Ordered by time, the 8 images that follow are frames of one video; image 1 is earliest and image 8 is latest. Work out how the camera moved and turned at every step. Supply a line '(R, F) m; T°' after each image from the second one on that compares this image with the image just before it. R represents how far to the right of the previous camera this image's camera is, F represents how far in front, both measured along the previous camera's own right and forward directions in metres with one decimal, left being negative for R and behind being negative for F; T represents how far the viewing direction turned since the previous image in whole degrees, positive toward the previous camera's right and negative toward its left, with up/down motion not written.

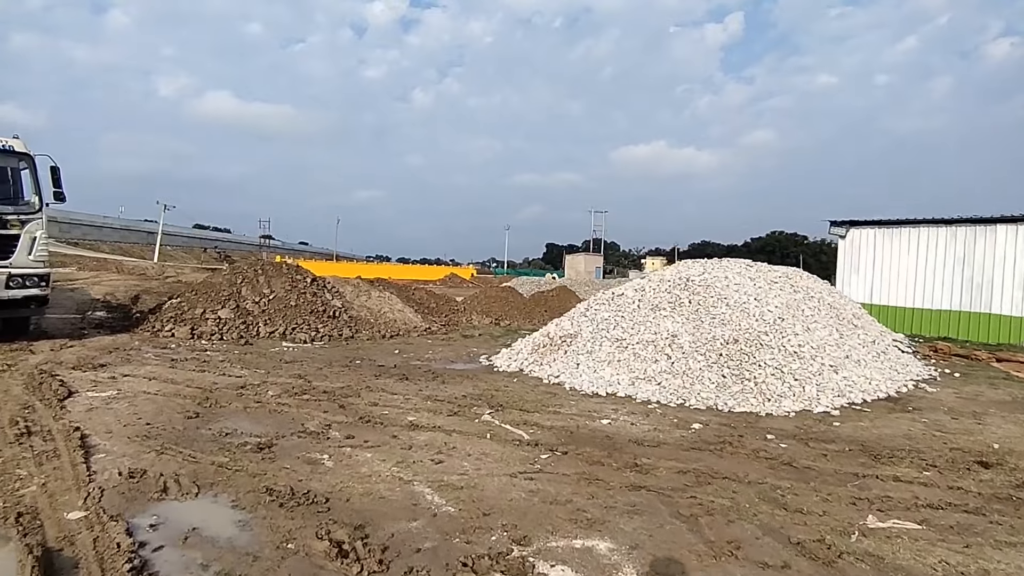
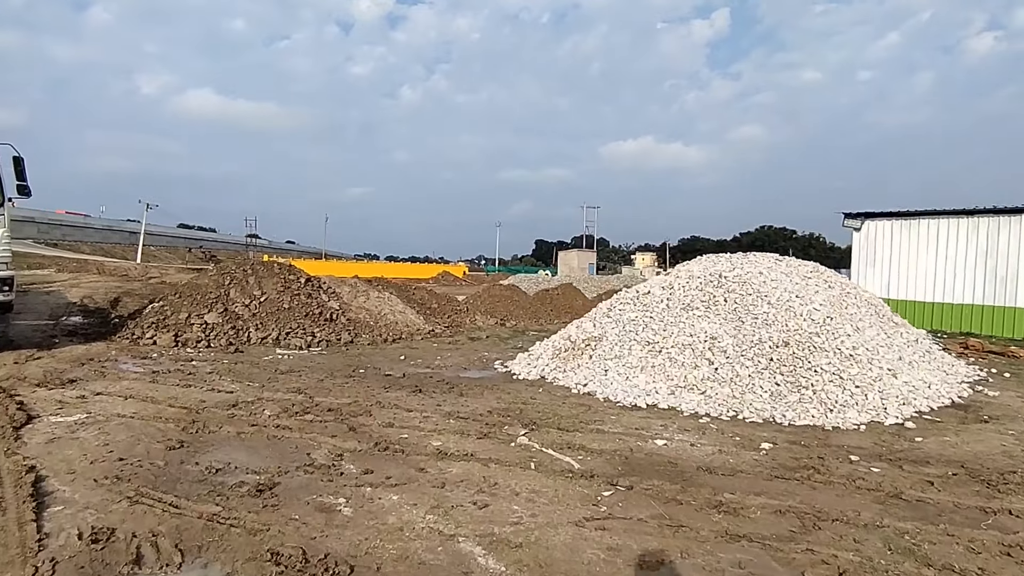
(-0.5, +1.0) m; +1°
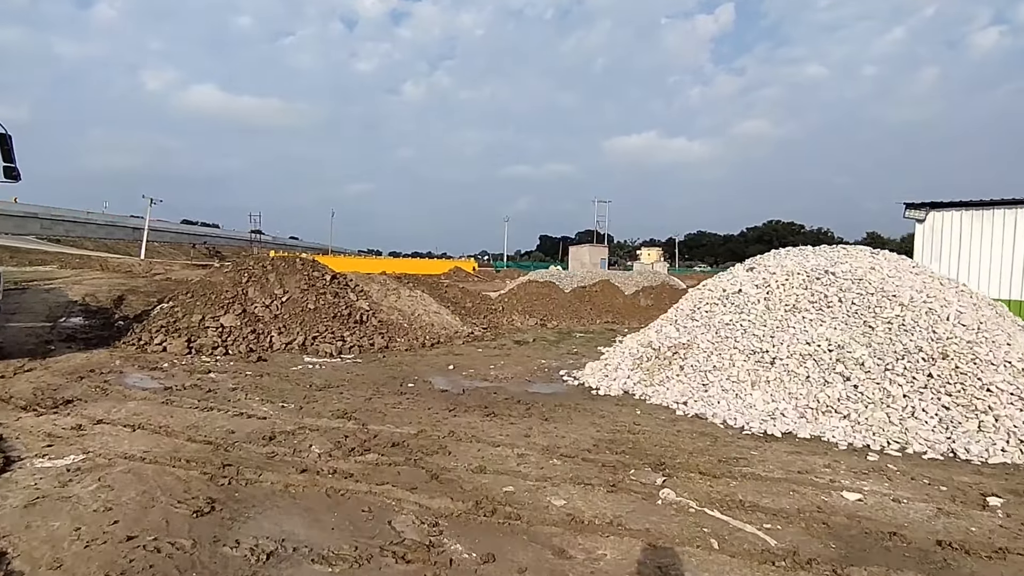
(-1.1, +1.5) m; 0°
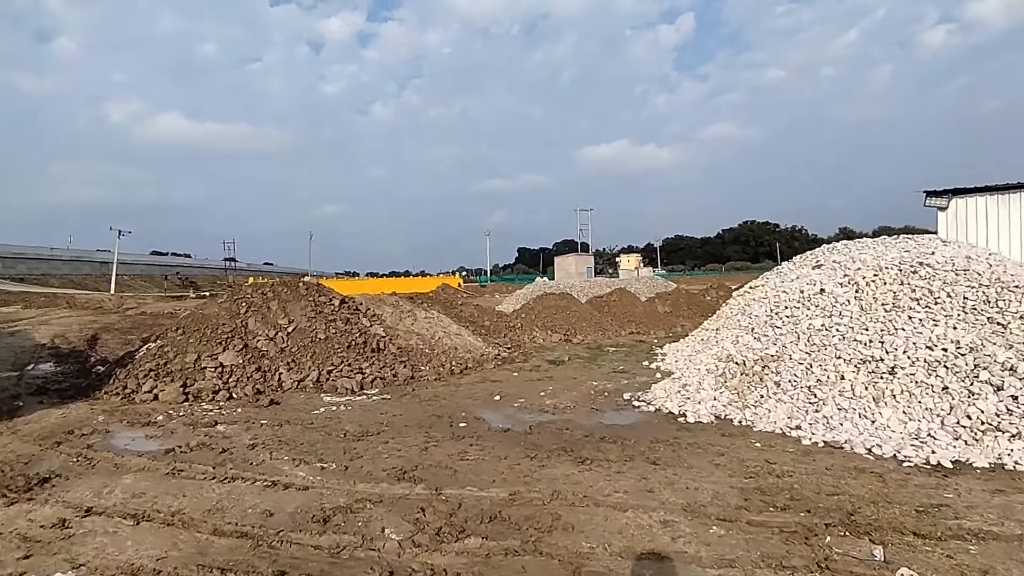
(-1.0, +1.3) m; +2°
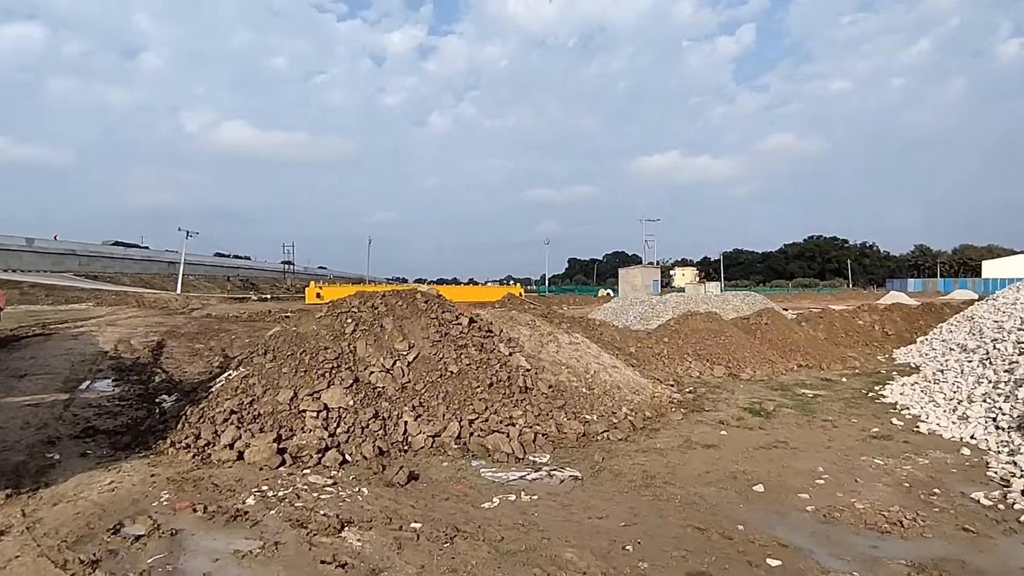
(-2.1, +2.9) m; -5°
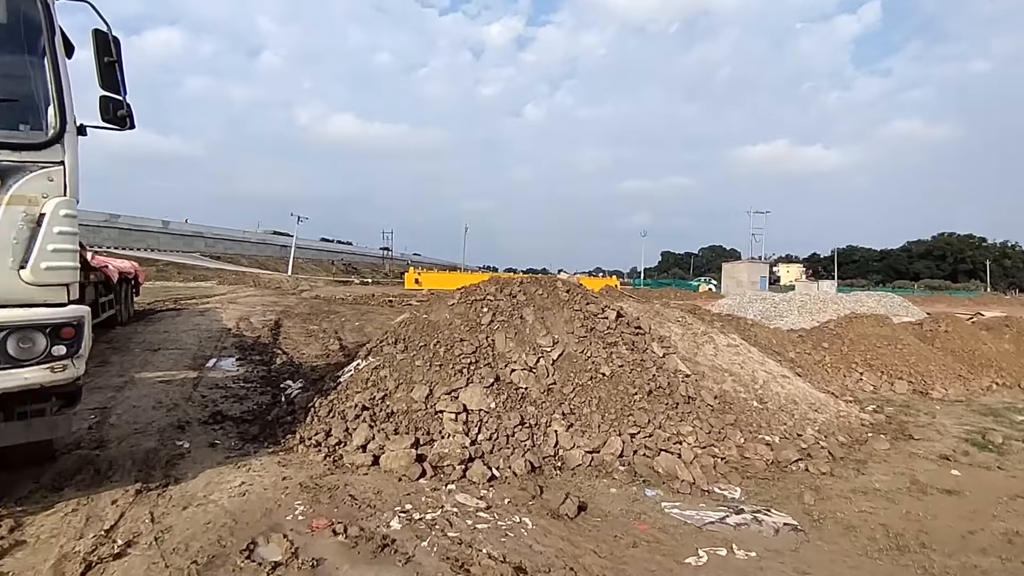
(-0.9, +1.0) m; -9°
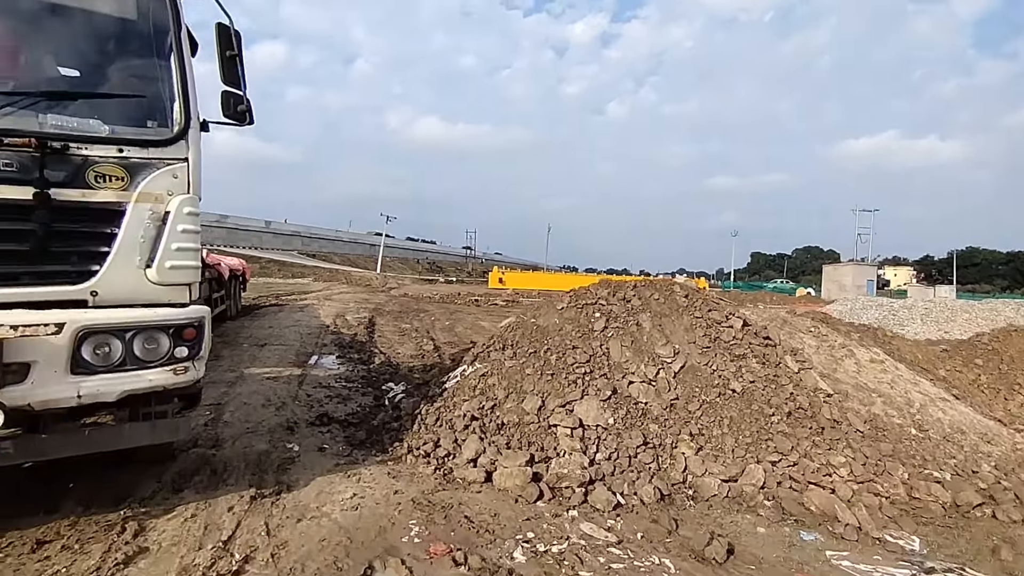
(-0.4, +0.5) m; -8°
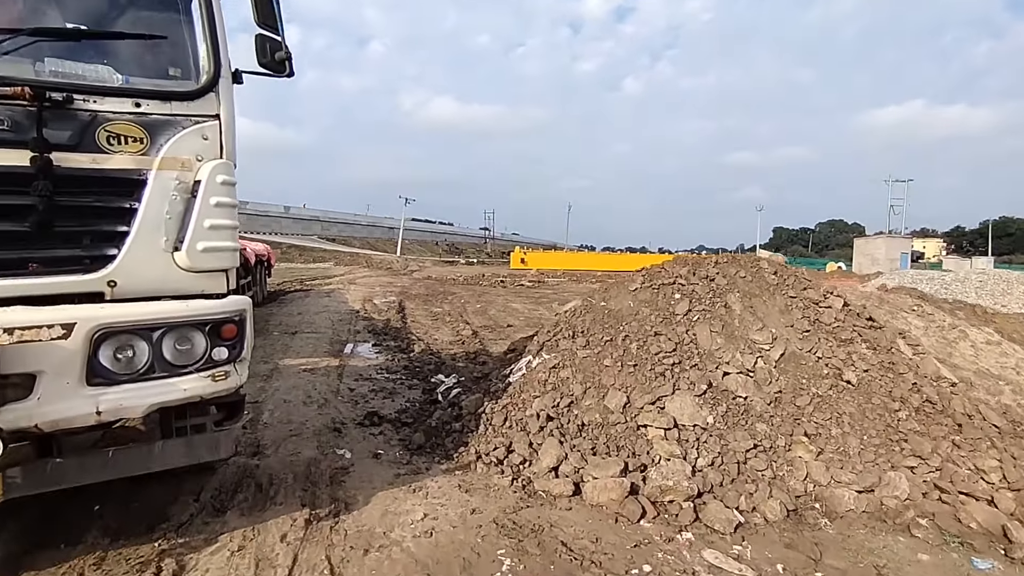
(-0.5, +0.8) m; -2°
